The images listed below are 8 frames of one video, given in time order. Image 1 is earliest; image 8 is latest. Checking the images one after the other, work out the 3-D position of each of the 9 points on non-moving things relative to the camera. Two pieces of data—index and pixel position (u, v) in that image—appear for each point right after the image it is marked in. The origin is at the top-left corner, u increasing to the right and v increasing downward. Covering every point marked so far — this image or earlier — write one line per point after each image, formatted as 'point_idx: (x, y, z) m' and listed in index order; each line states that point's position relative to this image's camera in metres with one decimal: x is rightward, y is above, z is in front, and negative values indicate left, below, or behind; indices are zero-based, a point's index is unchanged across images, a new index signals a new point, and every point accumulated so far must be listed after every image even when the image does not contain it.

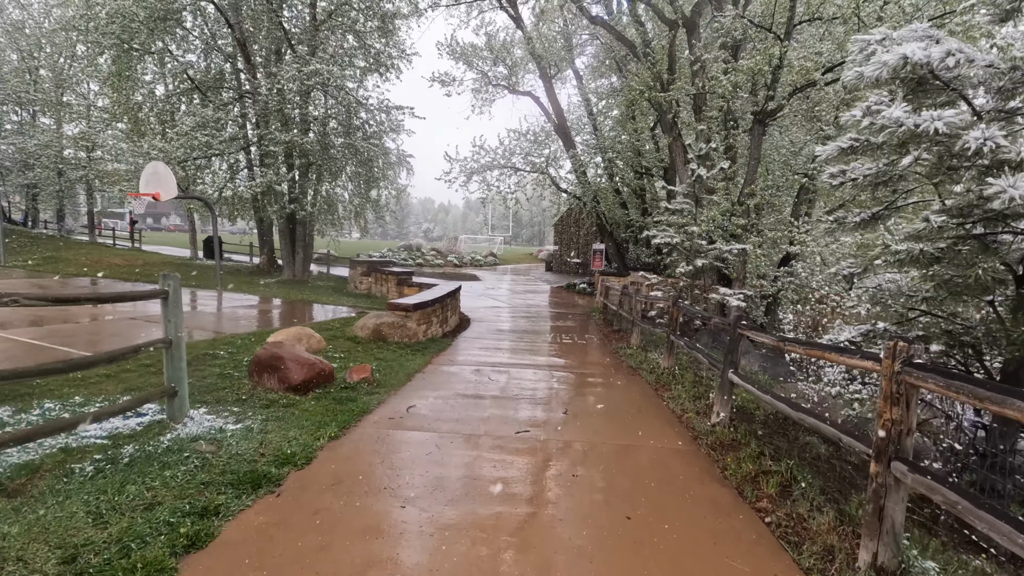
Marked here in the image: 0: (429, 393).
0: (-0.7, -0.9, +4.5) m
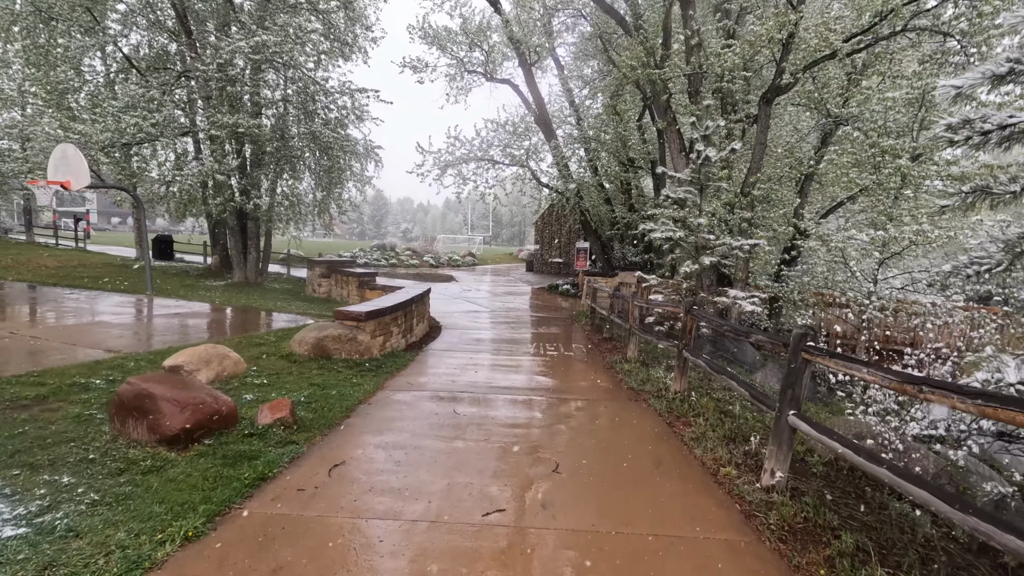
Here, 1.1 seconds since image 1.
0: (-0.9, -0.9, +3.3) m
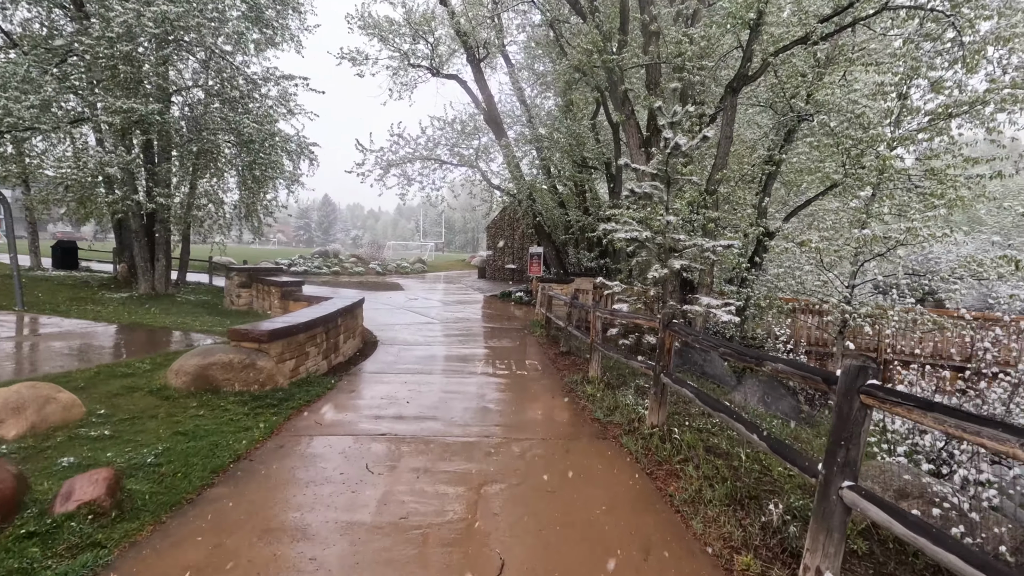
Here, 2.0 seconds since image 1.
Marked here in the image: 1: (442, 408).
0: (-1.2, -1.0, +2.3) m
1: (-0.6, -1.0, +4.6) m
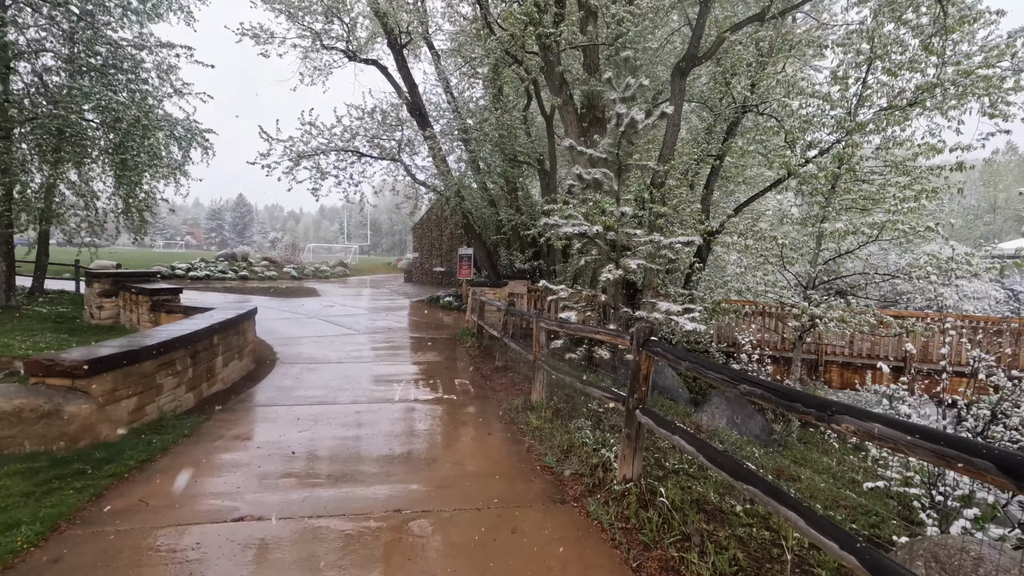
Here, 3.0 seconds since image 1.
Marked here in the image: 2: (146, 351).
0: (-1.4, -1.1, +1.1) m
1: (-1.1, -1.1, +3.5) m
2: (-2.5, -0.4, +3.6) m
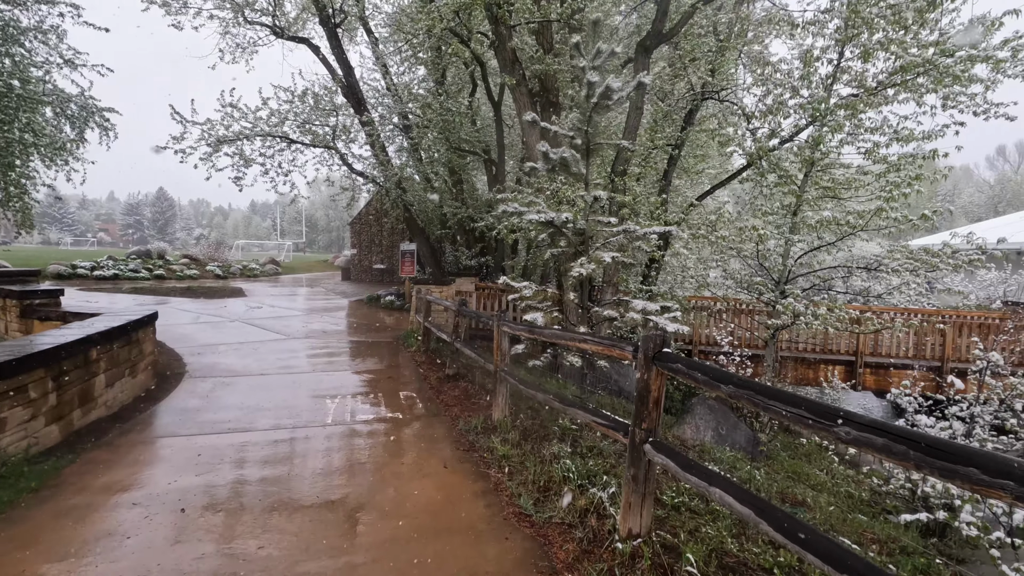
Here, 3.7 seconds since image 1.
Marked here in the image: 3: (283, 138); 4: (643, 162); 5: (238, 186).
0: (-1.3, -1.1, +0.2) m
1: (-1.3, -1.1, +2.7) m
2: (-2.7, -0.4, +2.7) m
3: (-5.3, +3.5, +12.6) m
4: (+1.7, +1.7, +7.1) m
5: (-6.0, +2.2, +11.7) m
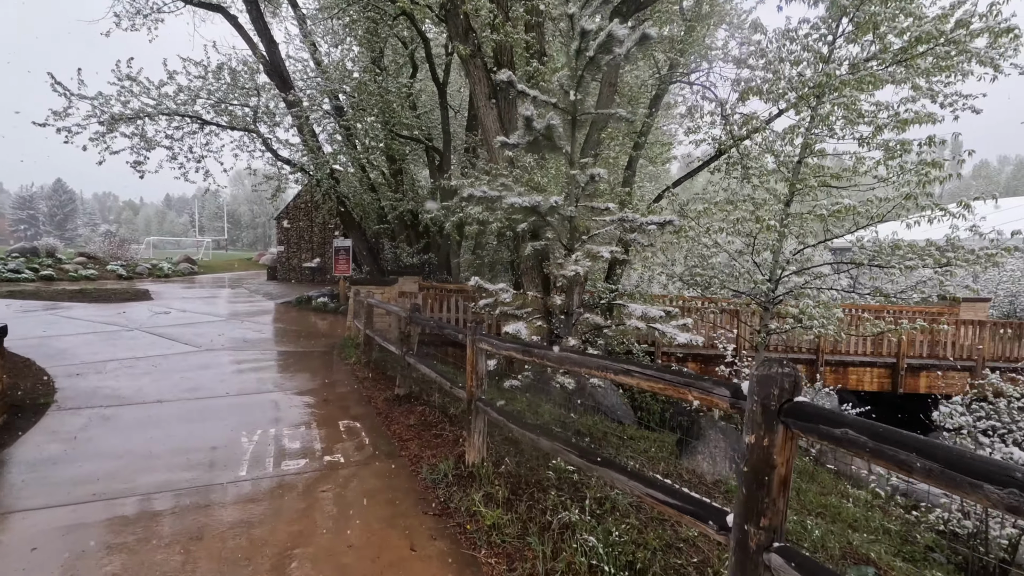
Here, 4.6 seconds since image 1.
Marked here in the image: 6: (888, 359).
0: (-1.0, -1.1, -0.8) m
1: (-1.2, -1.1, +1.7) m
2: (-2.6, -0.5, +1.5) m
3: (-6.5, +3.5, +11.0) m
4: (+1.2, +1.7, +6.4) m
5: (-7.0, +2.2, +10.1) m
6: (+6.4, -1.2, +9.1) m
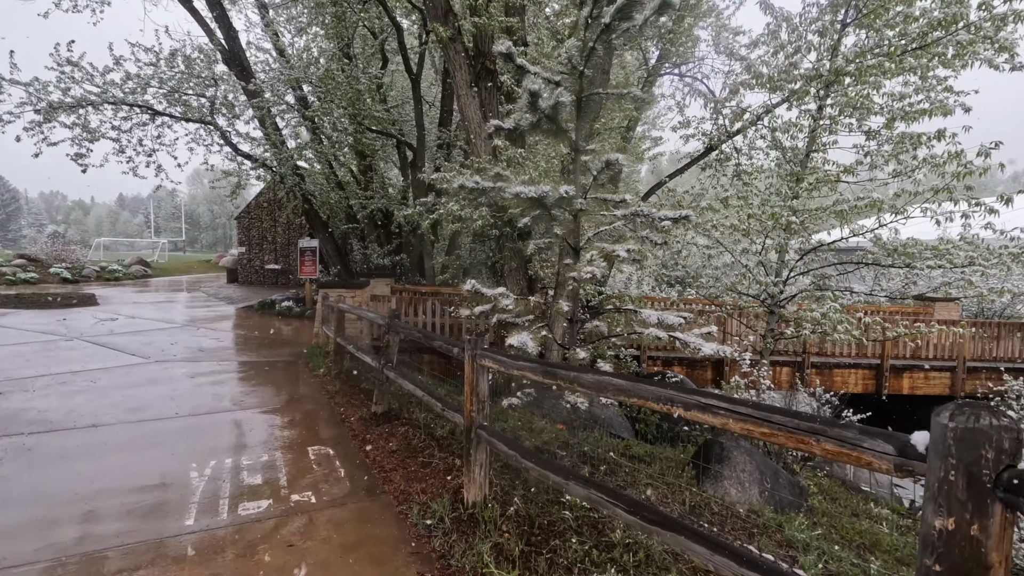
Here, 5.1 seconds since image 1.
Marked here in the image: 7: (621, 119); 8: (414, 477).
0: (-0.7, -1.1, -1.3) m
1: (-1.1, -1.2, +1.1) m
2: (-2.5, -0.5, +0.9) m
3: (-6.9, +3.4, +10.1) m
4: (+1.0, +1.6, +6.0) m
5: (-7.4, +2.1, +9.2) m
6: (+6.0, -1.2, +9.0) m
7: (+1.4, +2.1, +6.7) m
8: (-0.5, -1.0, +2.9) m
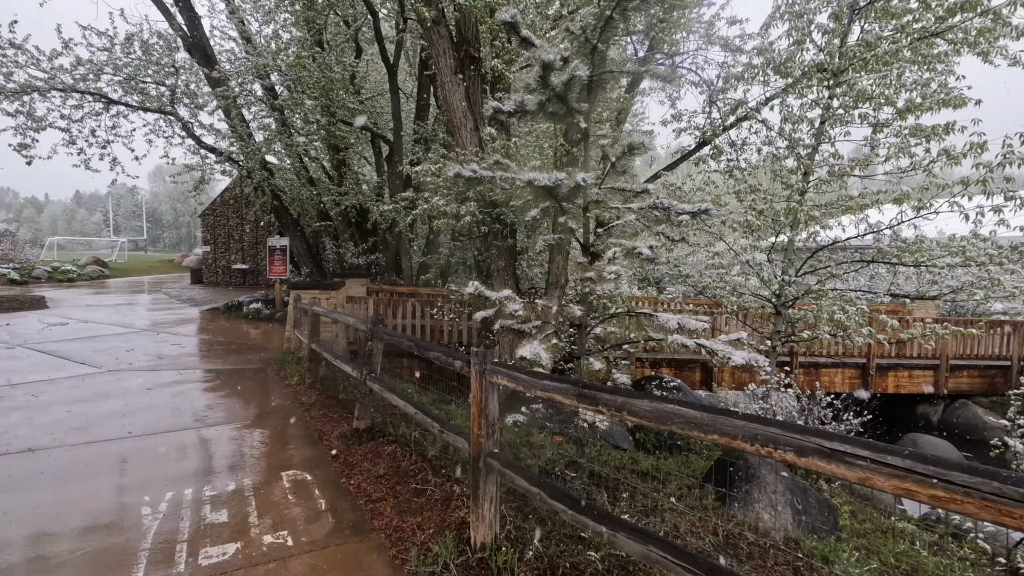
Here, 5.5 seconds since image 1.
0: (-0.5, -1.2, -1.7) m
1: (-1.0, -1.2, +0.7) m
2: (-2.4, -0.5, +0.4) m
3: (-7.3, +3.3, +9.4) m
4: (+0.9, +1.6, +5.7) m
5: (-7.7, +2.1, +8.5) m
6: (+5.8, -1.2, +8.9) m
7: (+1.2, +2.1, +6.4) m
8: (-0.5, -1.0, +2.5) m
